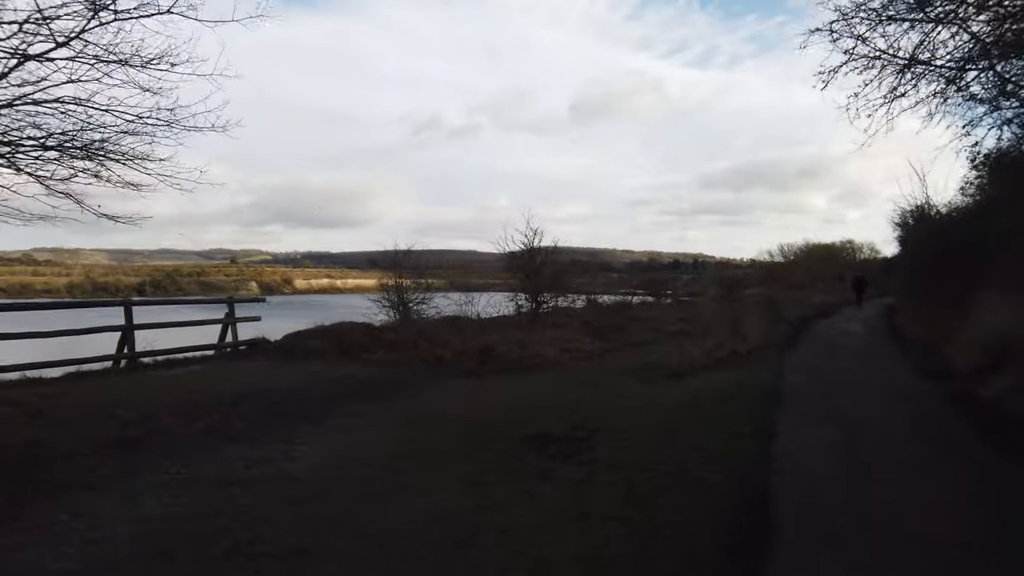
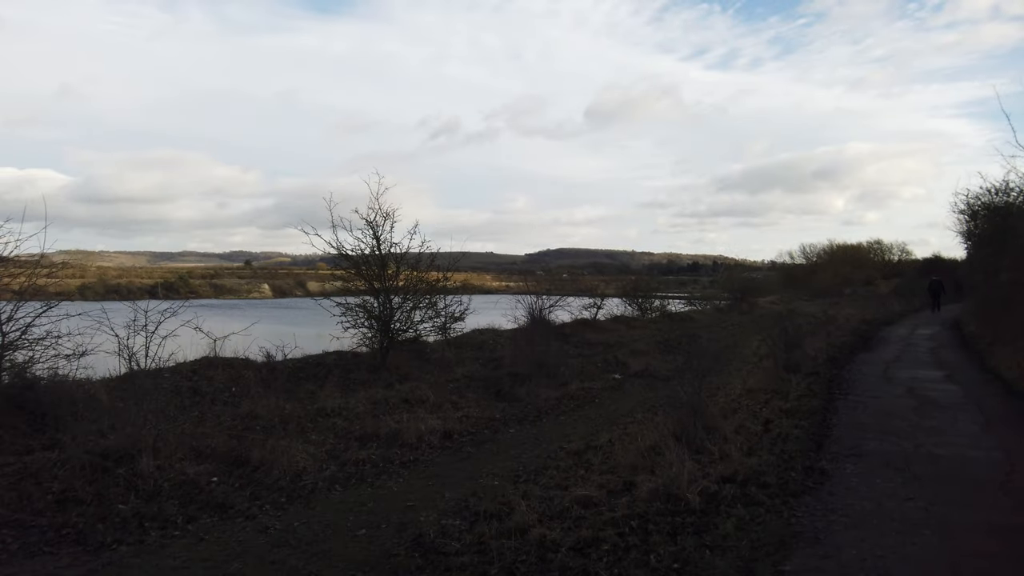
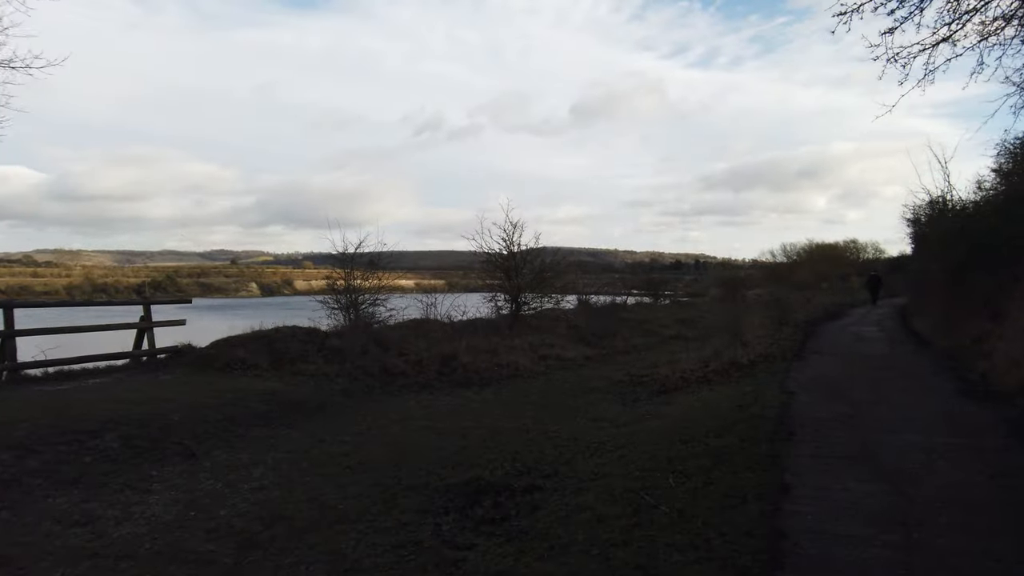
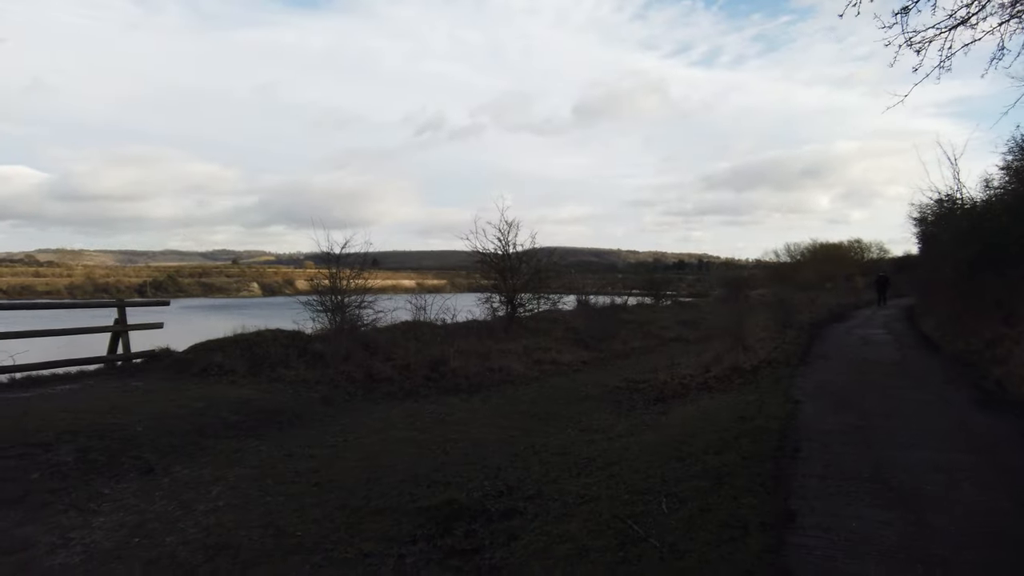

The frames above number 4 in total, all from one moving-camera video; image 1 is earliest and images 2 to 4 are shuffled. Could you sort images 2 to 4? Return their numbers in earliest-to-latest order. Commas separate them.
3, 4, 2
